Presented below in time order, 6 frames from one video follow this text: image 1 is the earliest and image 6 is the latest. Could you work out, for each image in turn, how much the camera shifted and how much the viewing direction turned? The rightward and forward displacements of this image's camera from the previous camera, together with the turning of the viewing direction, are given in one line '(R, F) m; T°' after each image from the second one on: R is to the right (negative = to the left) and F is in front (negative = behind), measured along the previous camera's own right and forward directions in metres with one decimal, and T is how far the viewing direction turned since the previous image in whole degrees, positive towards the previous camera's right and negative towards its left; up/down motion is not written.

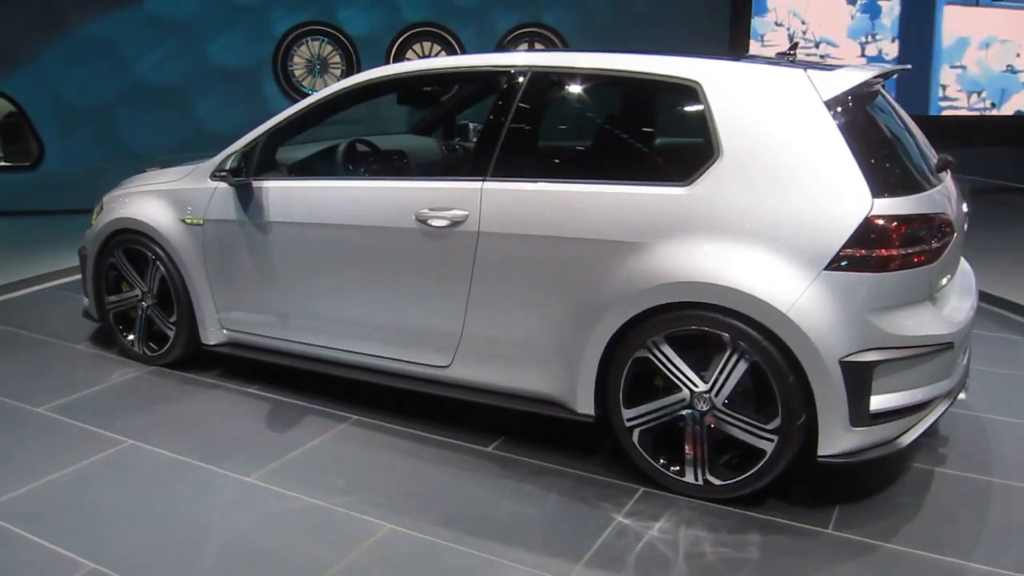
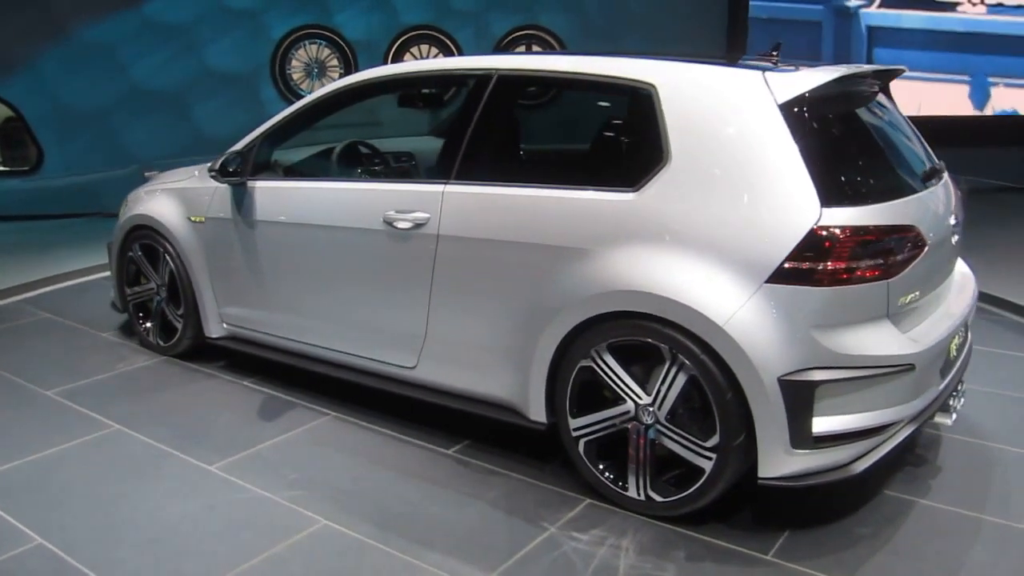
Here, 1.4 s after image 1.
(+0.5, 0.0) m; -7°
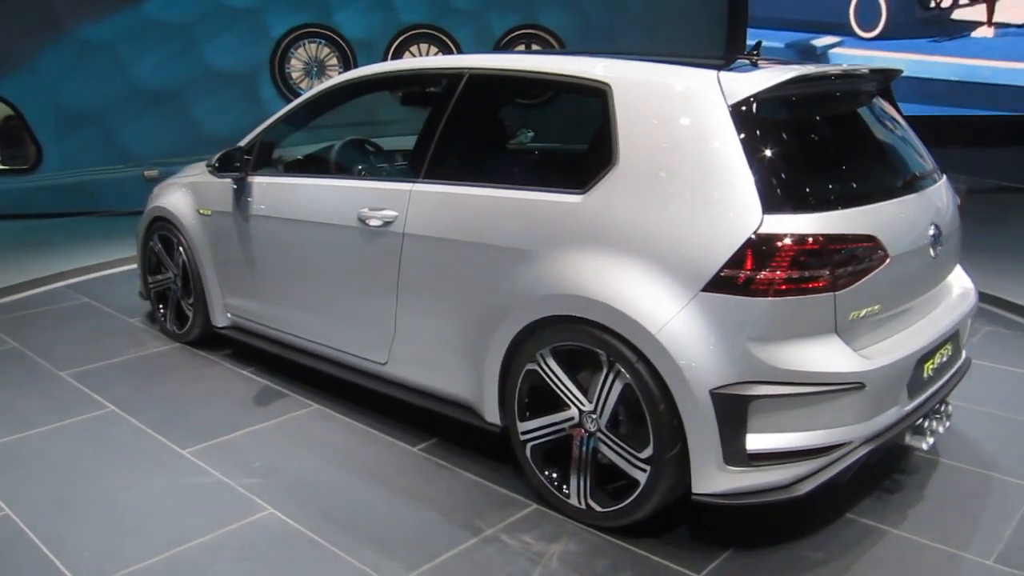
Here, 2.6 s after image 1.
(+0.4, 0.0) m; -7°
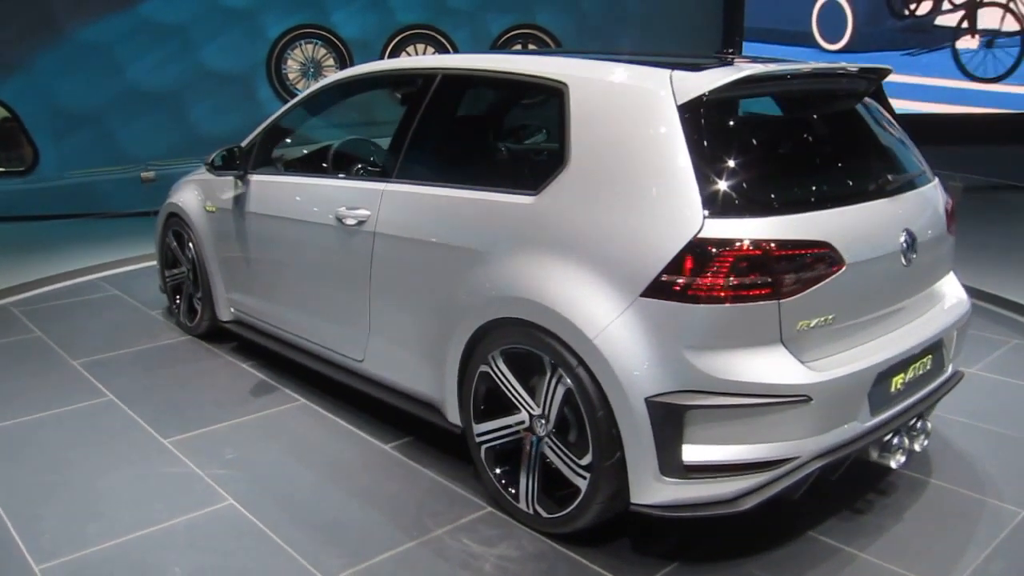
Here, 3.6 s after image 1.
(+0.4, 0.0) m; -5°
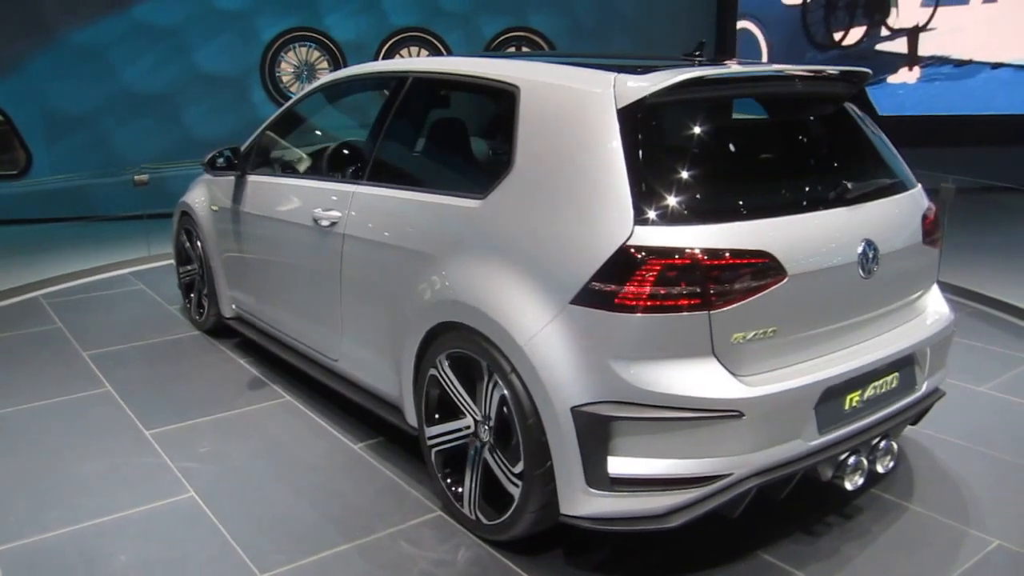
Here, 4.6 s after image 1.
(+0.4, 0.0) m; -5°
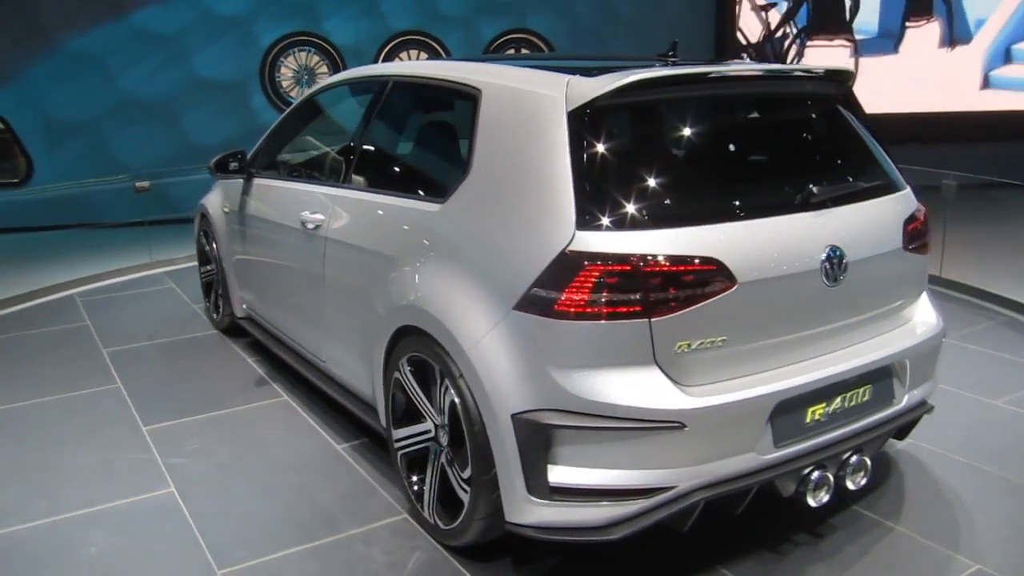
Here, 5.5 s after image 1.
(+0.3, 0.0) m; -5°
